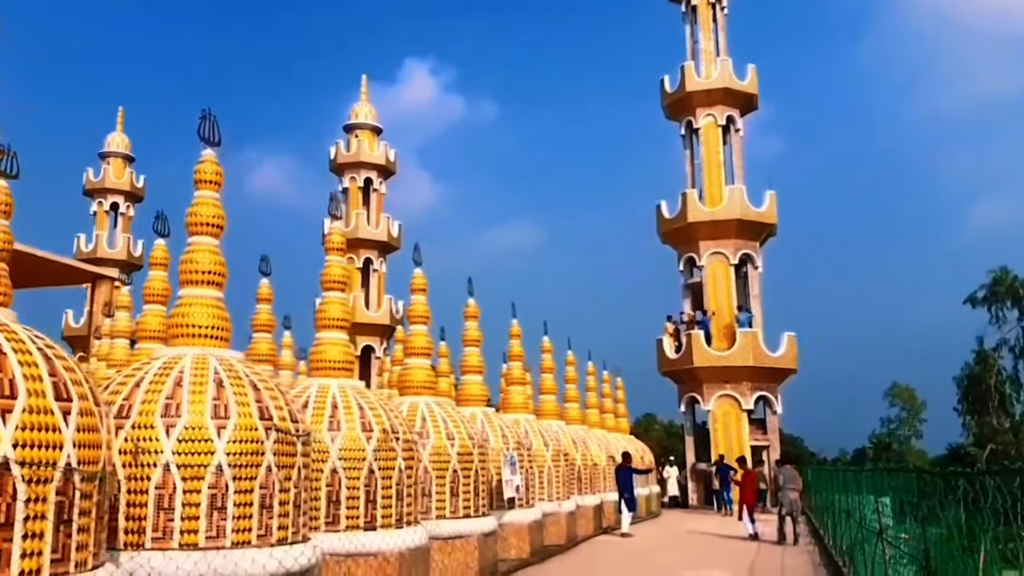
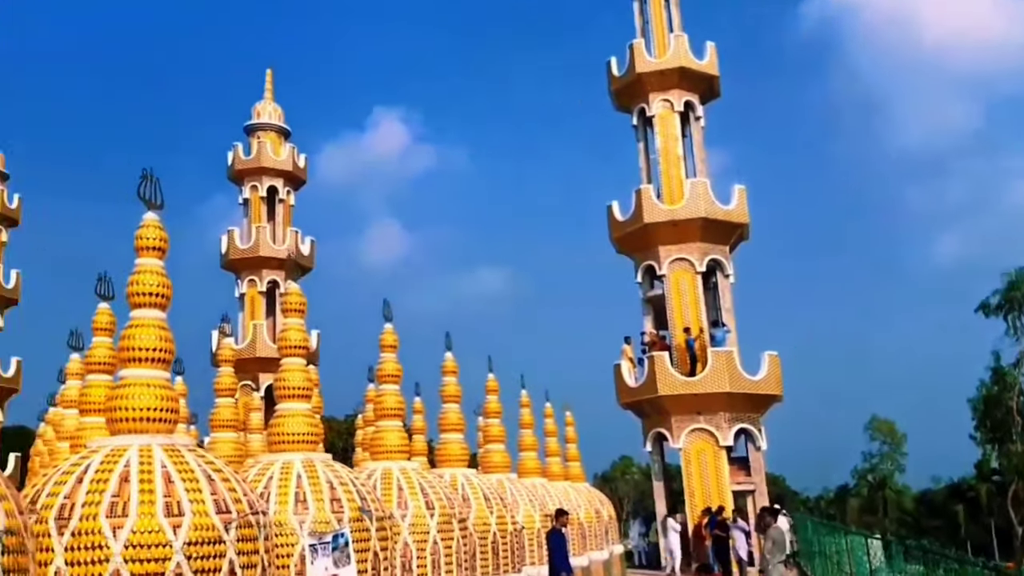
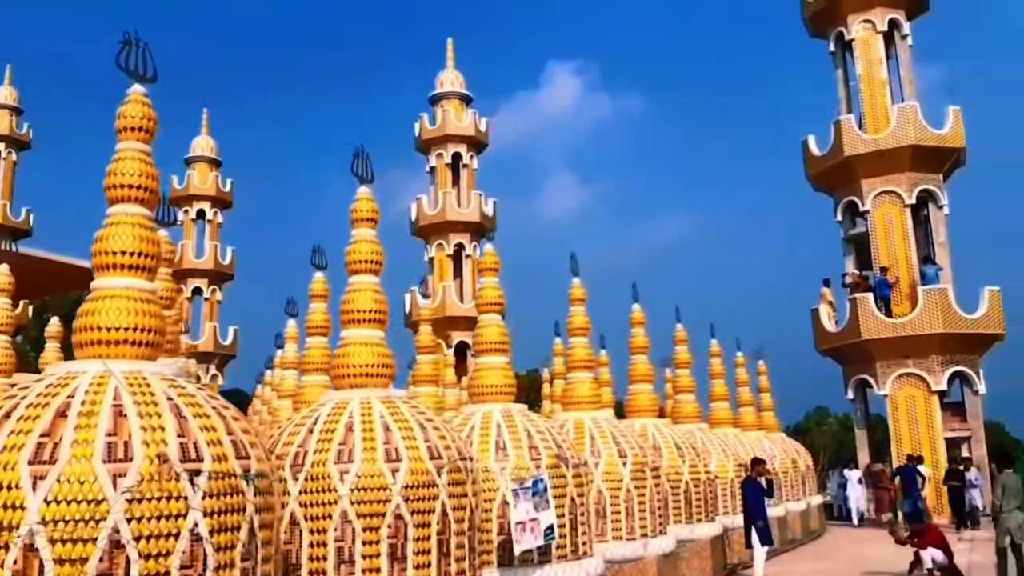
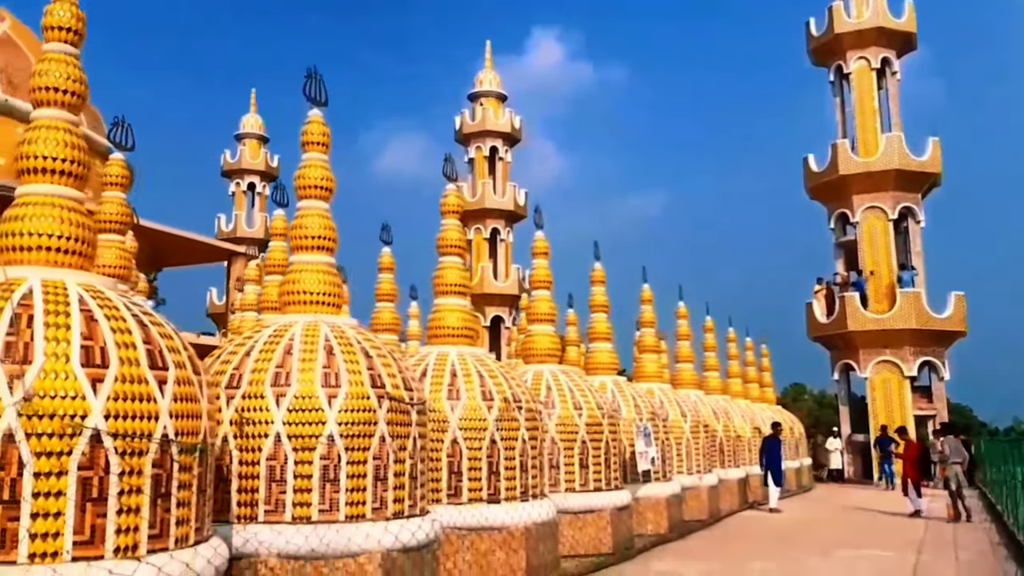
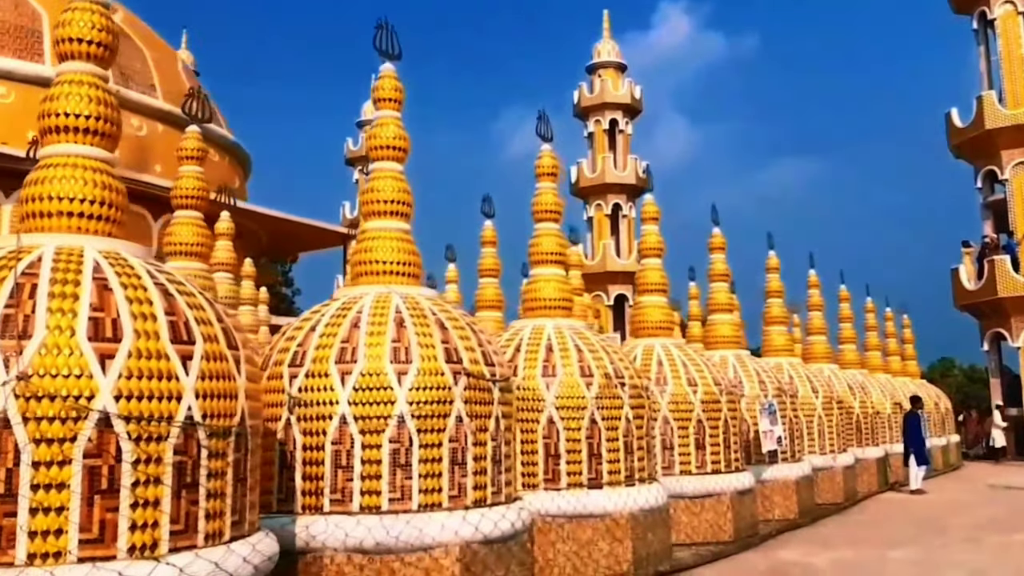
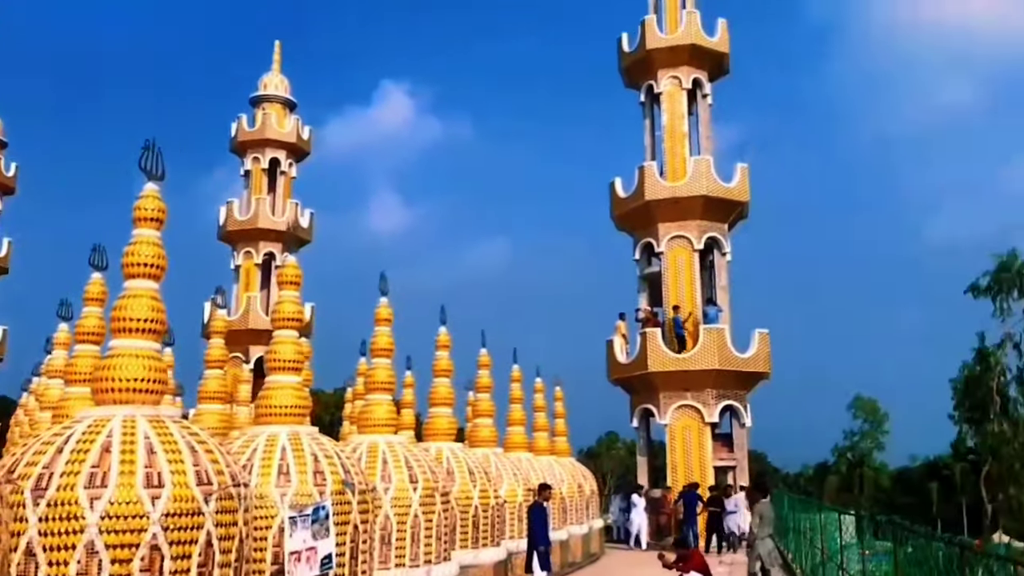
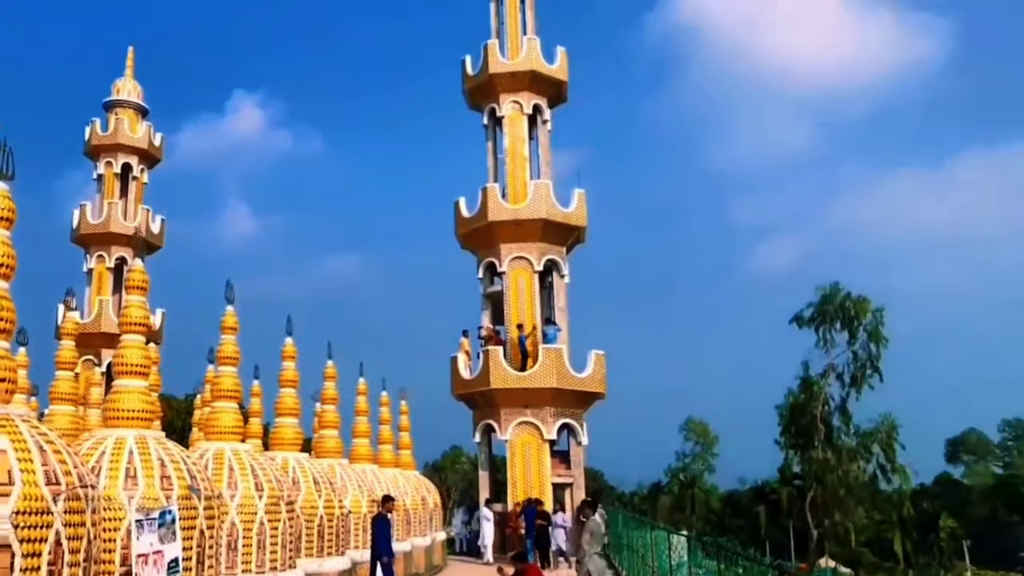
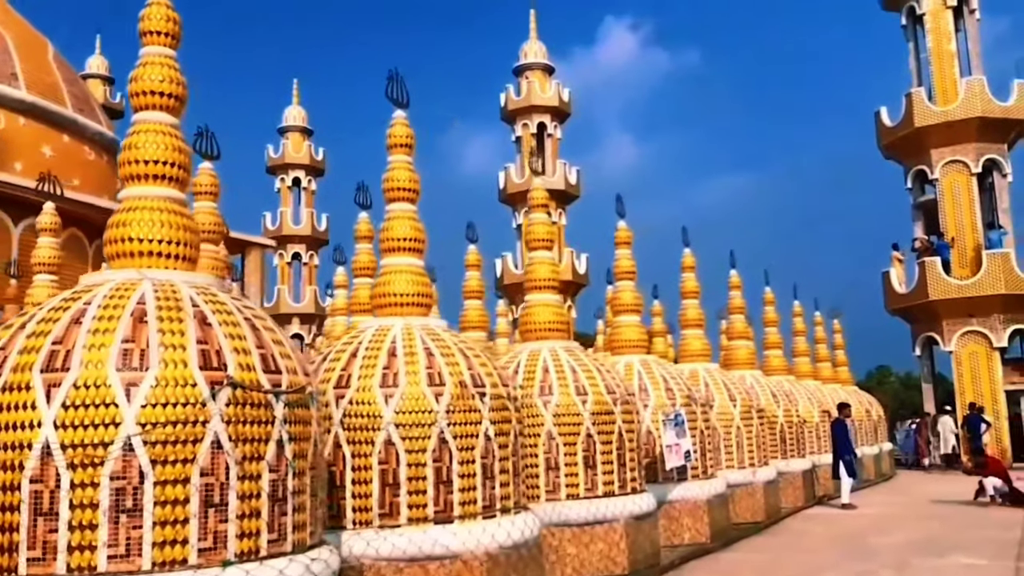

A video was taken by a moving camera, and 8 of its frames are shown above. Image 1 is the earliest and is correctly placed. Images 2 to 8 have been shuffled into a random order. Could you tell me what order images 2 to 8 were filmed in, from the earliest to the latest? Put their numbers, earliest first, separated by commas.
4, 5, 8, 3, 6, 7, 2
